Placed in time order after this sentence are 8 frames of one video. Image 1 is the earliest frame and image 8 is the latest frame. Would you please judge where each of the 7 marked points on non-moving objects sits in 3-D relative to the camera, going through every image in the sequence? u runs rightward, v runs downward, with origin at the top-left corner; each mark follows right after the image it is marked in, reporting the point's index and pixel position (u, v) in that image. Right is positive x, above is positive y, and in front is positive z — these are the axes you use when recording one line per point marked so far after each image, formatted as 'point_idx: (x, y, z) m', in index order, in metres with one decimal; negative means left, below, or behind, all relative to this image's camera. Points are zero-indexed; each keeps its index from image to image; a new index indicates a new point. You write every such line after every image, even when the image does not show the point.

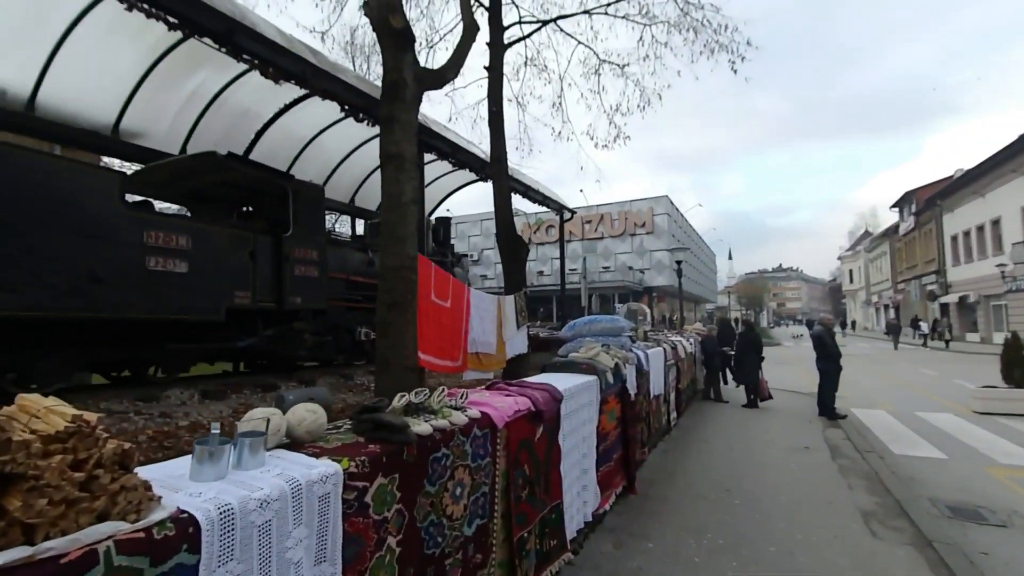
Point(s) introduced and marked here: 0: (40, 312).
0: (-4.5, -0.2, +6.7) m
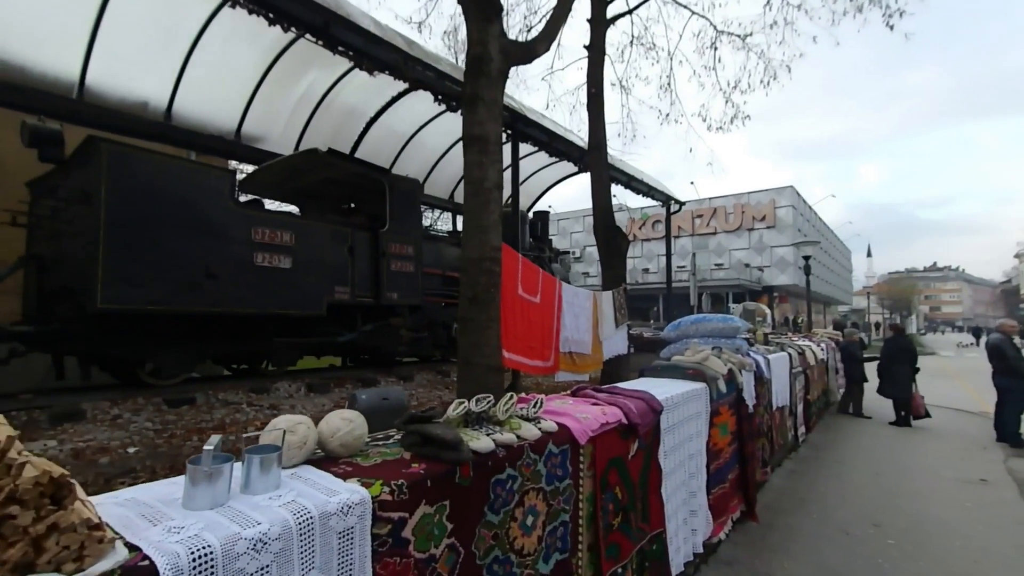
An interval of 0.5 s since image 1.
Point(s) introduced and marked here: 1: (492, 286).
0: (-3.5, -0.2, +6.9) m
1: (-0.1, 0.0, +4.0) m
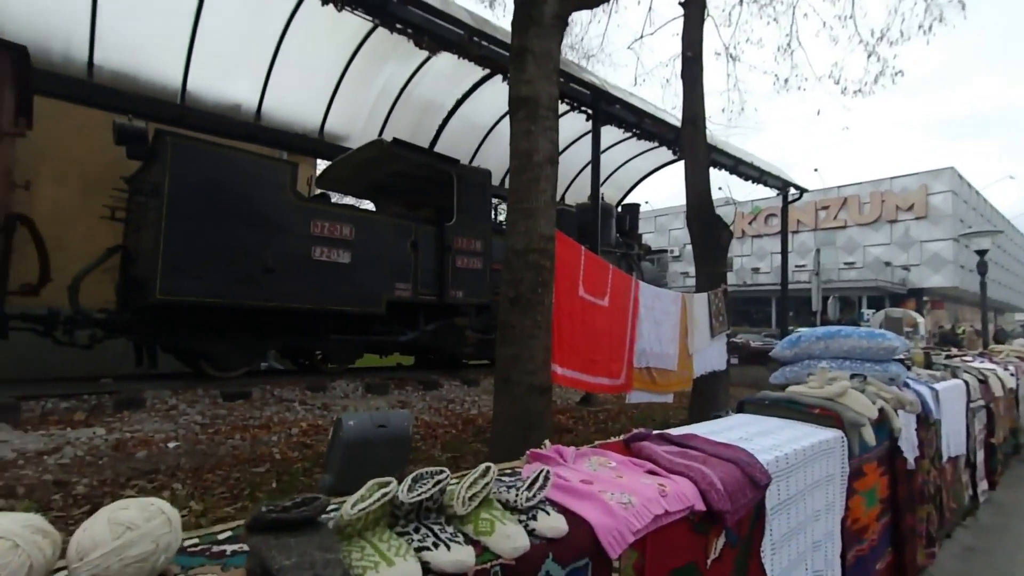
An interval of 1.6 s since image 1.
0: (-2.8, -0.1, +6.4) m
1: (+0.1, 0.0, +3.0) m
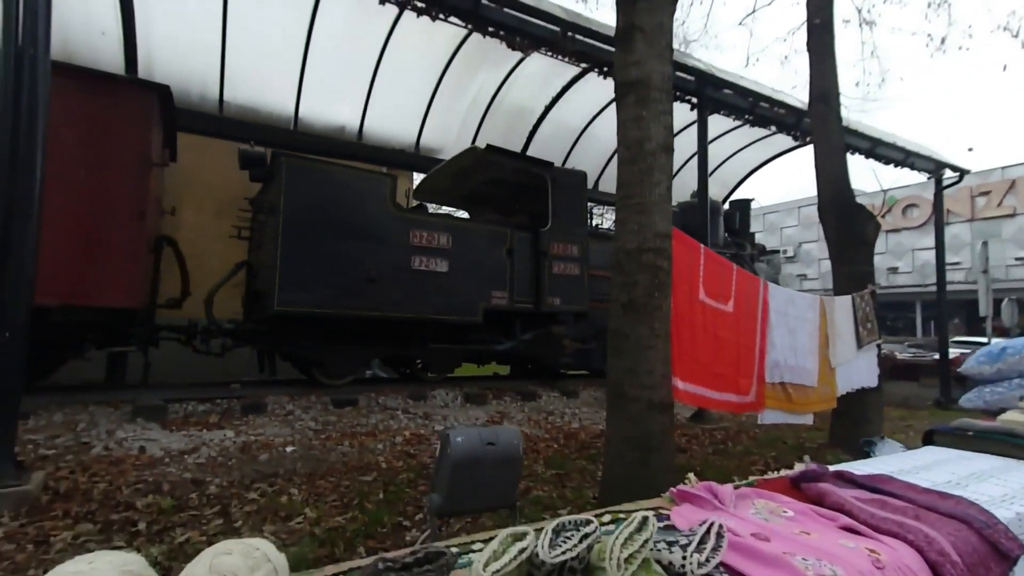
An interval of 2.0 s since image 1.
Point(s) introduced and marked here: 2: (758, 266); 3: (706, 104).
0: (-1.9, -0.2, +6.5) m
1: (+0.6, 0.0, +2.8) m
2: (+3.6, +0.3, +9.8) m
3: (+2.1, +2.0, +7.3) m
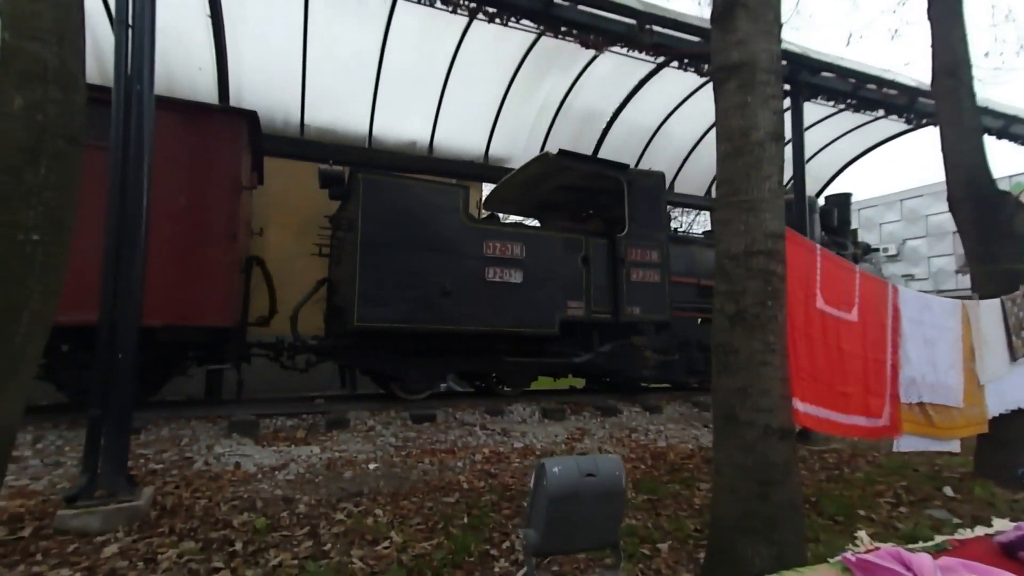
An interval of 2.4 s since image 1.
0: (-1.1, -0.4, +6.4) m
1: (+0.9, 0.0, +2.4) m
2: (+4.6, +0.3, +9.2) m
3: (+2.9, +1.9, +6.9) m
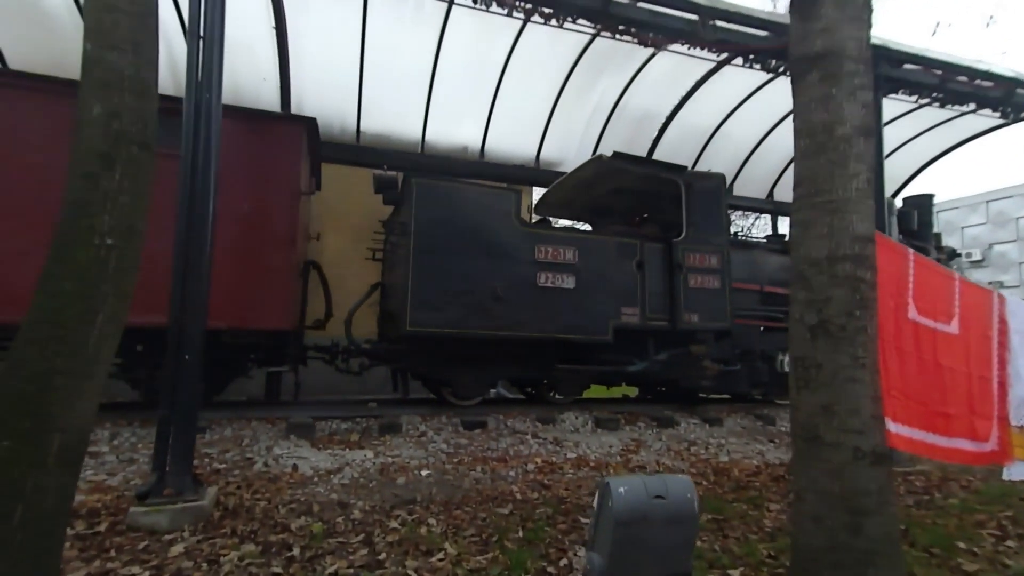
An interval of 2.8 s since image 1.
0: (-0.6, -0.4, +6.3) m
1: (+1.1, -0.1, +2.2) m
2: (+5.3, +0.2, +8.7) m
3: (+3.4, +1.9, +6.5) m
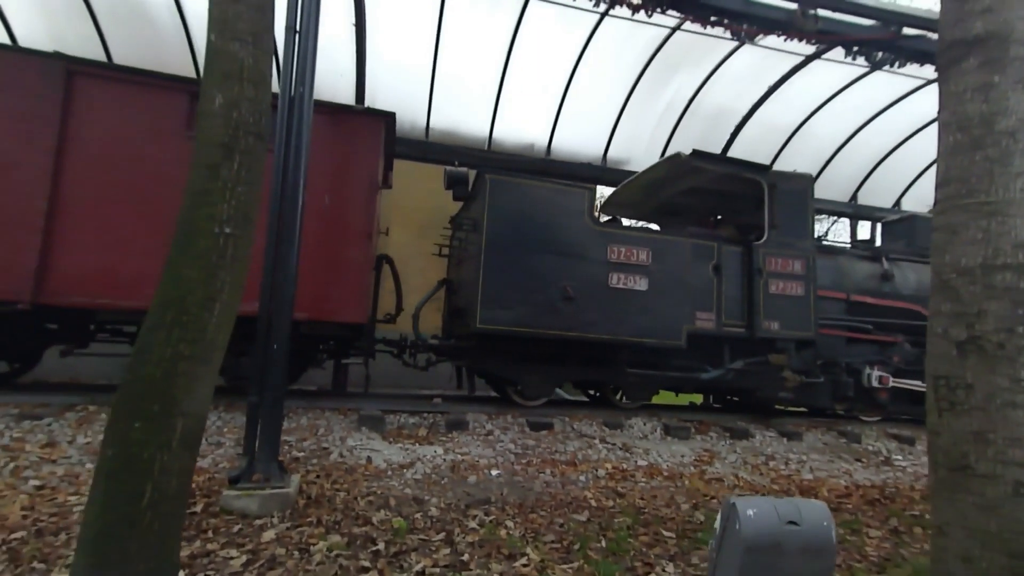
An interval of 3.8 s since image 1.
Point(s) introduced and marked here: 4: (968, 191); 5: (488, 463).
0: (+0.1, -0.4, +6.2) m
1: (+1.5, -0.1, +2.0) m
2: (+6.2, 0.0, +8.1) m
3: (+4.2, +1.8, +6.1) m
4: (+1.4, +0.3, +2.1) m
5: (-0.2, -1.4, +5.1) m
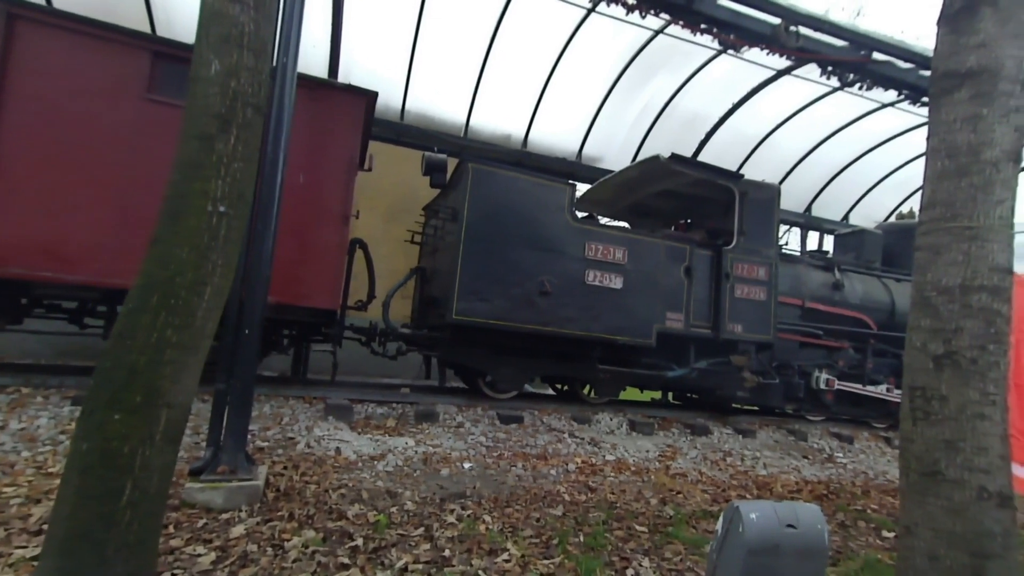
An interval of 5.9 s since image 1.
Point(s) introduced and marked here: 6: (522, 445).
0: (-0.2, -0.3, +6.3) m
1: (+1.5, -0.2, +2.1) m
2: (+5.8, -0.2, +8.5) m
3: (+4.0, +1.6, +6.3) m
4: (+1.5, +0.2, +2.2) m
5: (-0.4, -1.3, +5.1) m
6: (+0.1, -1.4, +5.7) m
